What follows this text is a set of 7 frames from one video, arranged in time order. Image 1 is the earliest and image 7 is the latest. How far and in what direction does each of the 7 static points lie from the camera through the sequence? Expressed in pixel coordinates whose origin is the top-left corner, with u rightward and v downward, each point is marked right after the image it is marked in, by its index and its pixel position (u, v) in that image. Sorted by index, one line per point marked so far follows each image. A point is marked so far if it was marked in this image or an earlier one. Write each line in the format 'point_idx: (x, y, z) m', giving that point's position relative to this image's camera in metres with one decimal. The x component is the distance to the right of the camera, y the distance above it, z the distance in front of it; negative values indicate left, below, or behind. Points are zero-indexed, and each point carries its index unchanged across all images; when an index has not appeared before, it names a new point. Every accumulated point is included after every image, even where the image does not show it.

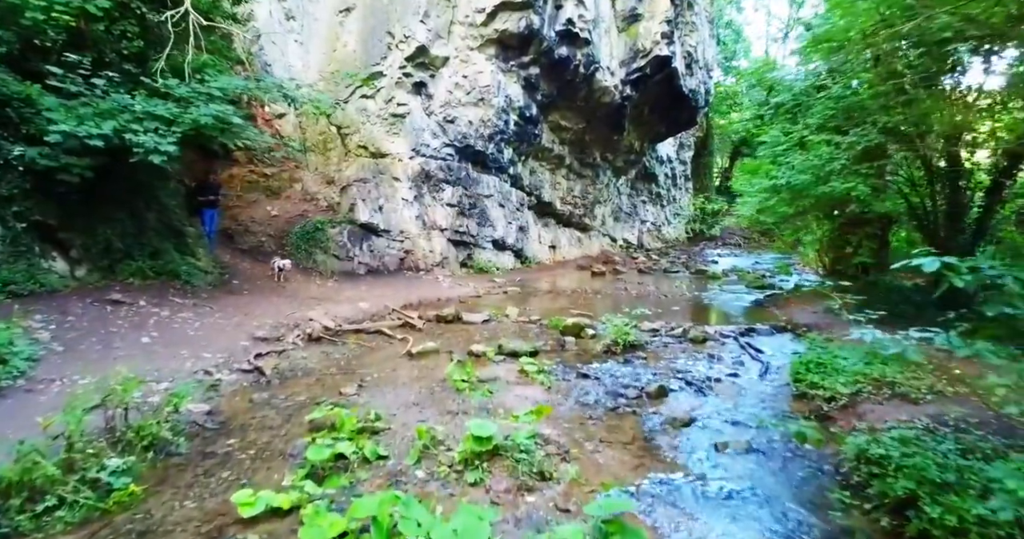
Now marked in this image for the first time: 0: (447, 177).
0: (-1.9, +2.7, +15.3) m
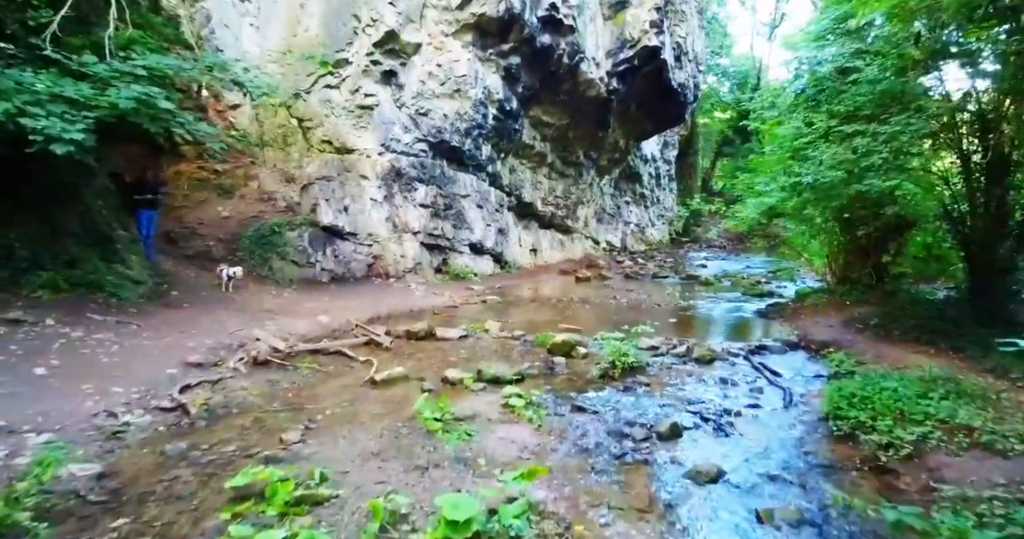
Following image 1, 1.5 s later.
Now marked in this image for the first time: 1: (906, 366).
0: (-2.5, +2.5, +14.1) m
1: (+4.2, -1.0, +5.6) m
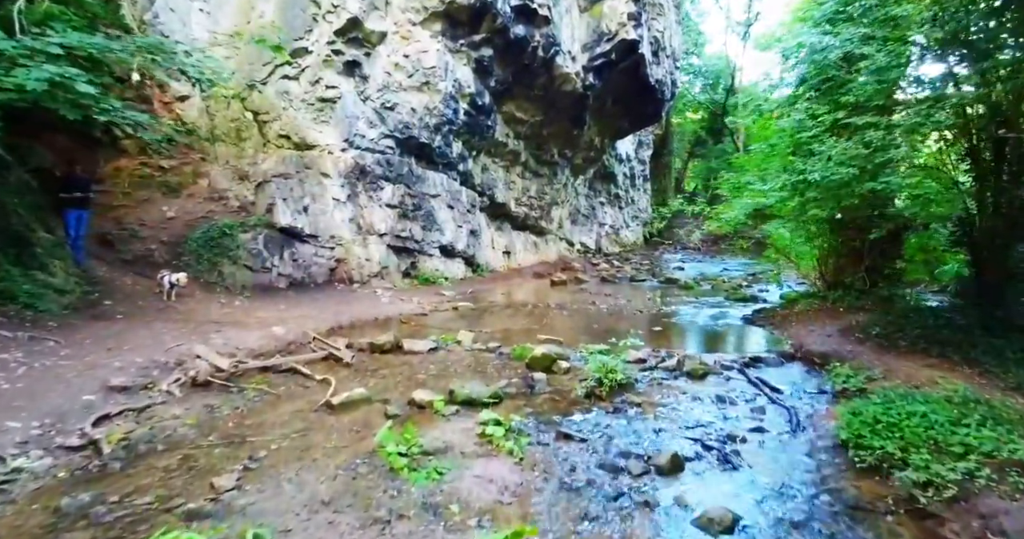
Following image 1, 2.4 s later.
0: (-3.1, +2.4, +13.2) m
1: (+4.0, -1.1, +5.1) m
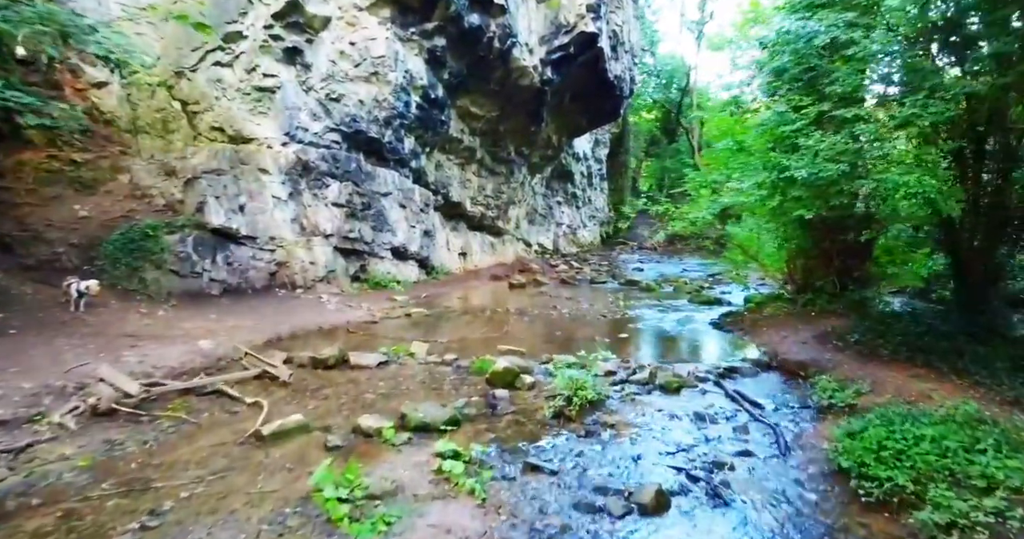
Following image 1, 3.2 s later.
0: (-4.2, +2.3, +12.2) m
1: (+3.6, -1.1, +4.7) m
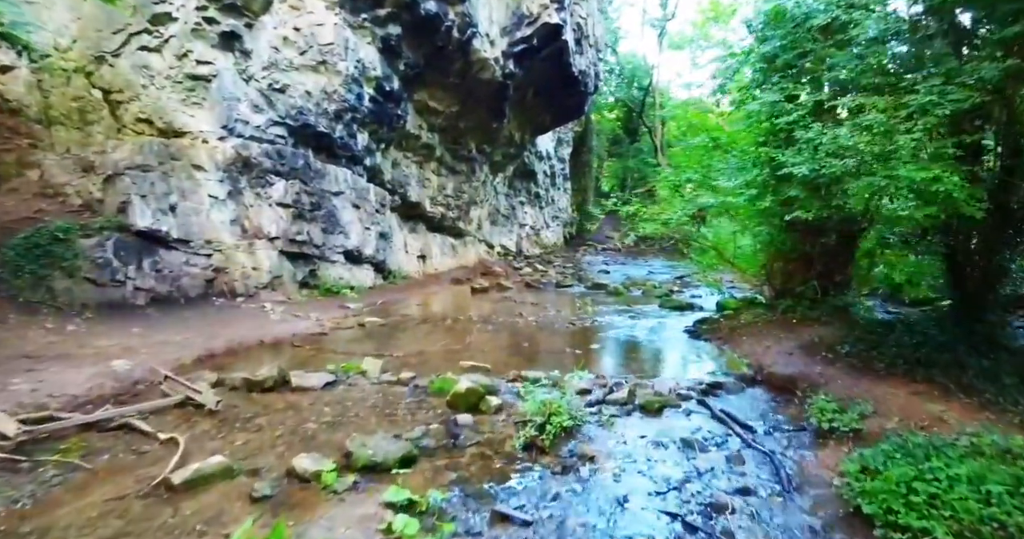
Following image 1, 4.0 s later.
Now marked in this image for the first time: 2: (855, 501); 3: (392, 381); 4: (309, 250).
0: (-5.0, +2.2, +11.2) m
1: (+3.3, -1.2, +4.2) m
2: (+2.3, -1.6, +3.6) m
3: (-1.6, -1.4, +6.9) m
4: (-4.6, +0.4, +12.0) m
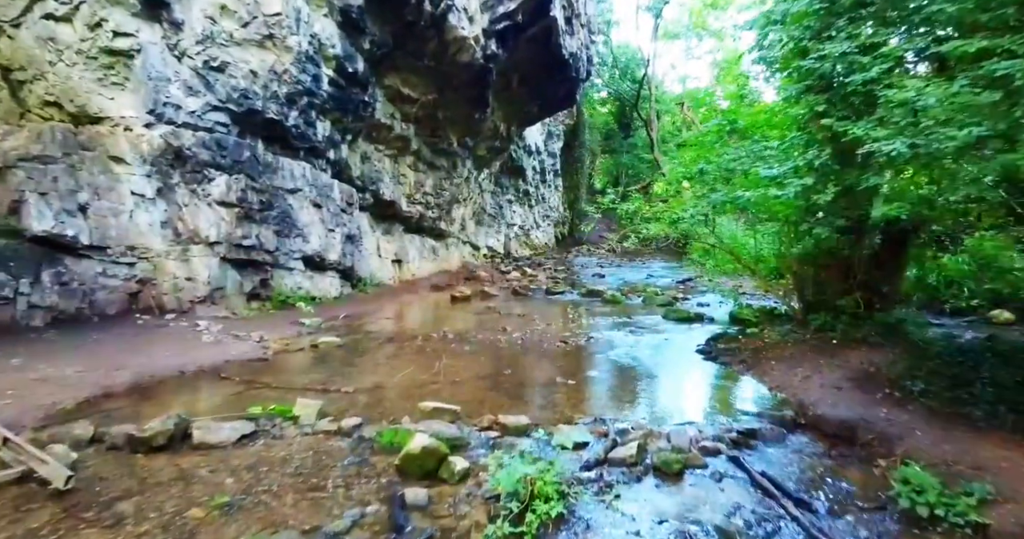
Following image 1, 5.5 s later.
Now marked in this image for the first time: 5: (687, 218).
0: (-5.3, +2.0, +9.6) m
1: (+3.1, -1.3, +2.8) m
2: (+2.1, -1.7, +2.1) m
3: (-1.8, -1.6, +5.3) m
4: (-4.9, +0.3, +10.4) m
5: (+2.5, +0.8, +8.6) m
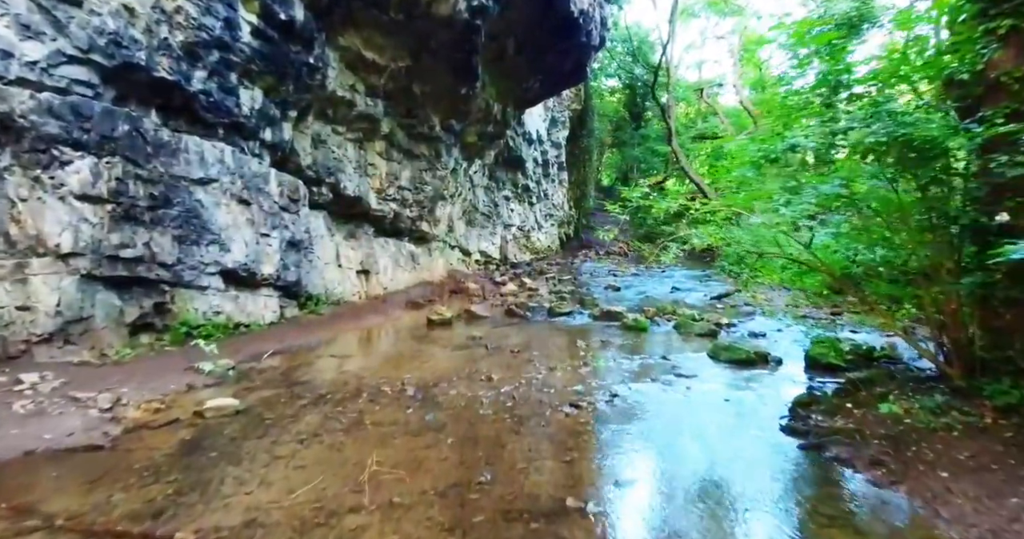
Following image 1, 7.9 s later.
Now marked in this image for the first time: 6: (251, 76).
0: (-5.5, +1.7, +6.7) m
1: (+2.9, -1.7, -0.2) m
2: (+1.9, -2.0, -0.8) m
3: (-2.0, -1.9, +2.4) m
4: (-5.0, 0.0, +7.5) m
5: (+2.3, +0.5, +5.7) m
6: (-4.1, +3.1, +8.7) m
